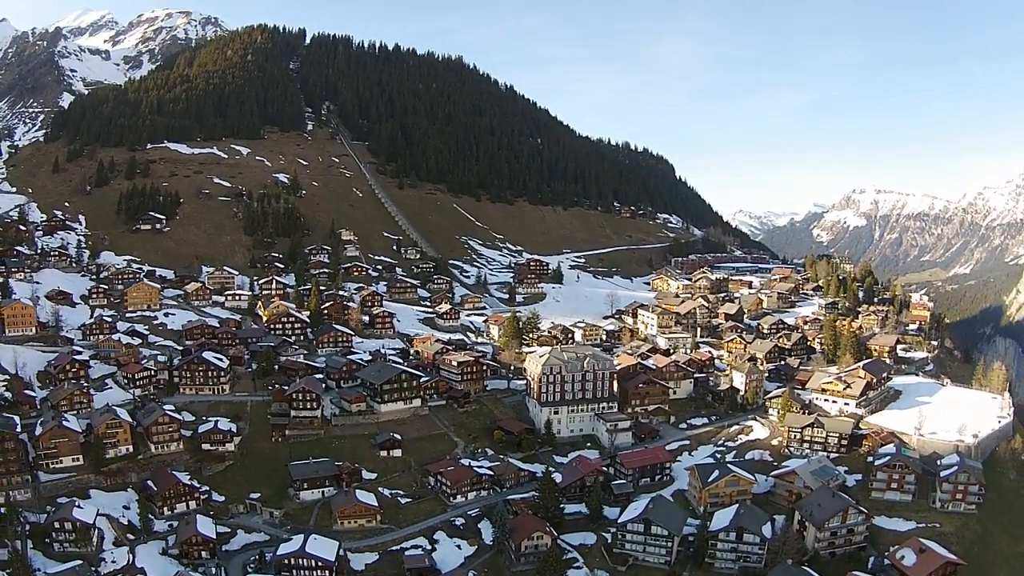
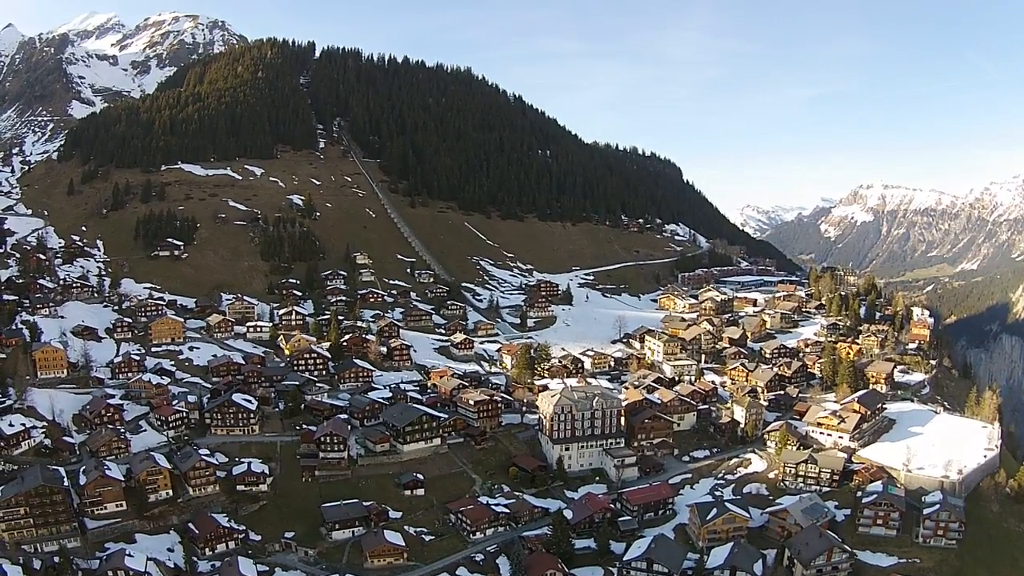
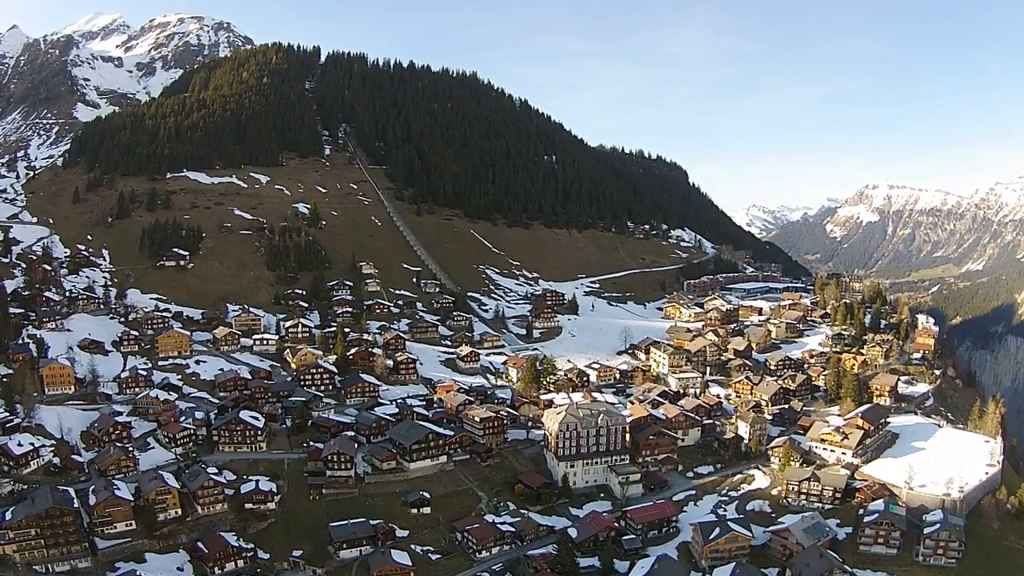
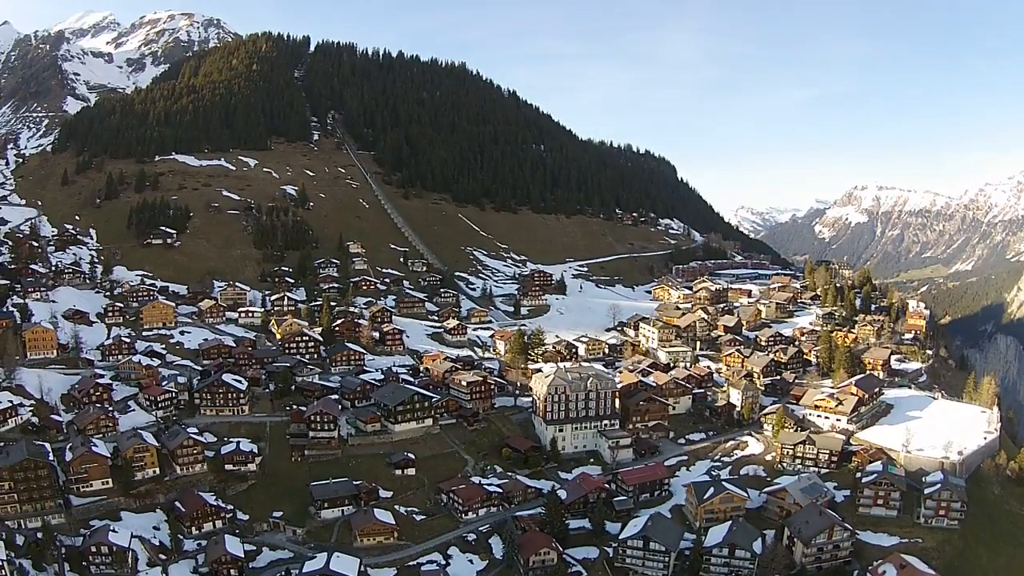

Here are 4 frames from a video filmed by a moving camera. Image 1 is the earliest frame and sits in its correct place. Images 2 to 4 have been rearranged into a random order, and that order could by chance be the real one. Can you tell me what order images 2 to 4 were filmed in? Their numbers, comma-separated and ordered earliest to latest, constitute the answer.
4, 2, 3
